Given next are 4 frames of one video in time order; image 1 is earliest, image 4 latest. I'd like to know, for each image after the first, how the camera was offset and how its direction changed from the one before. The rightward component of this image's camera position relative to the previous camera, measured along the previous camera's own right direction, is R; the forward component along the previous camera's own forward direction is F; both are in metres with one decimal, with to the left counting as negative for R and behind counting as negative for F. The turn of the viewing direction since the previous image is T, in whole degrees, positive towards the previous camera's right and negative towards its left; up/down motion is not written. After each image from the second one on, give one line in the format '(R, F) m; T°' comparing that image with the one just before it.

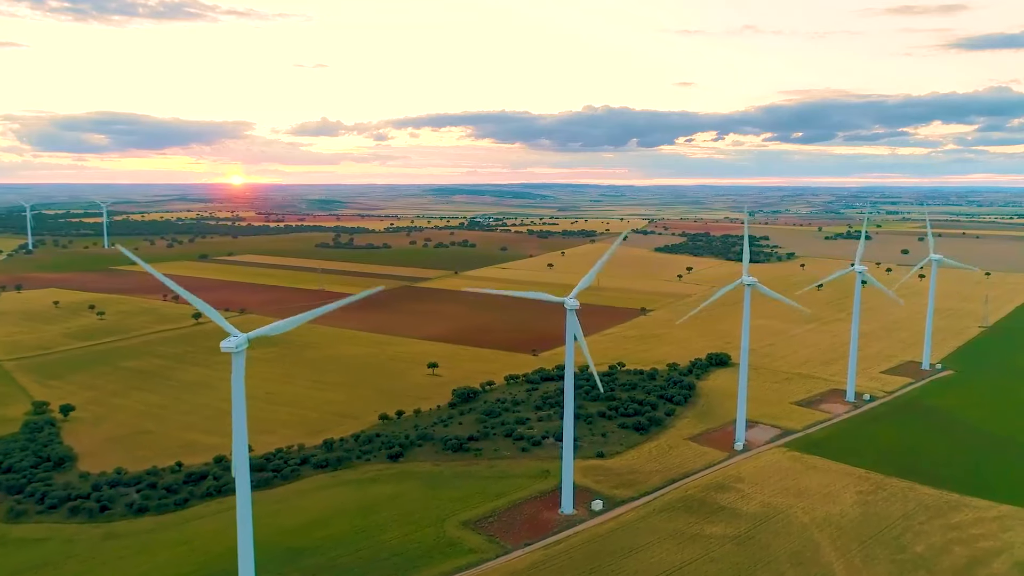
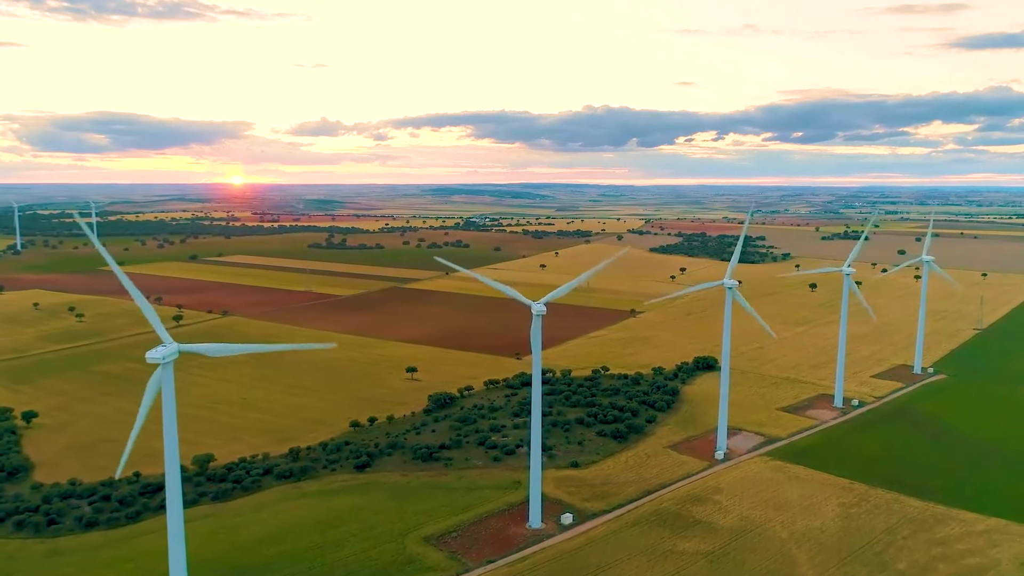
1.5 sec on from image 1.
(+1.7, +1.5) m; 0°
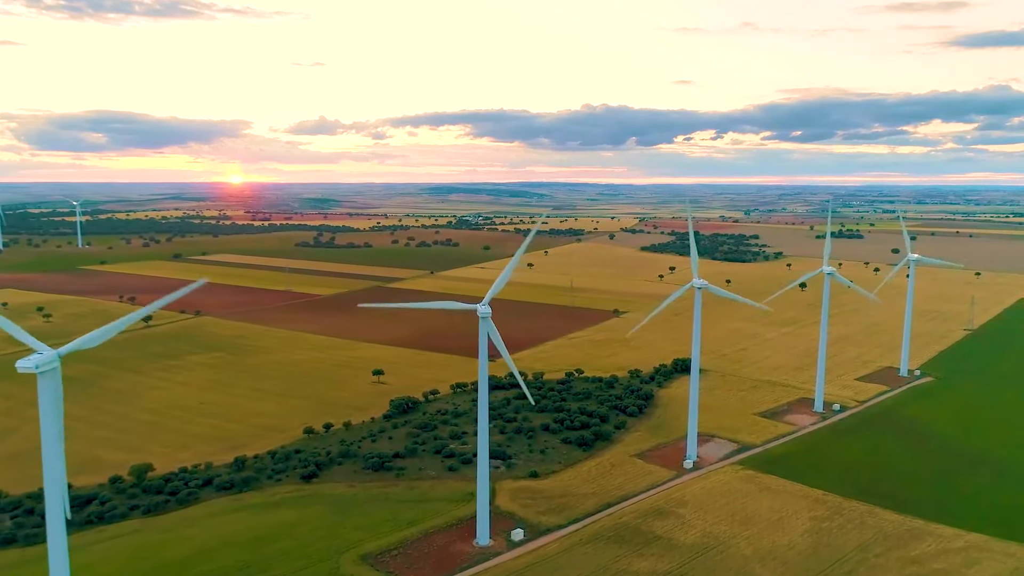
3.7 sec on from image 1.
(+2.5, +2.2) m; 0°
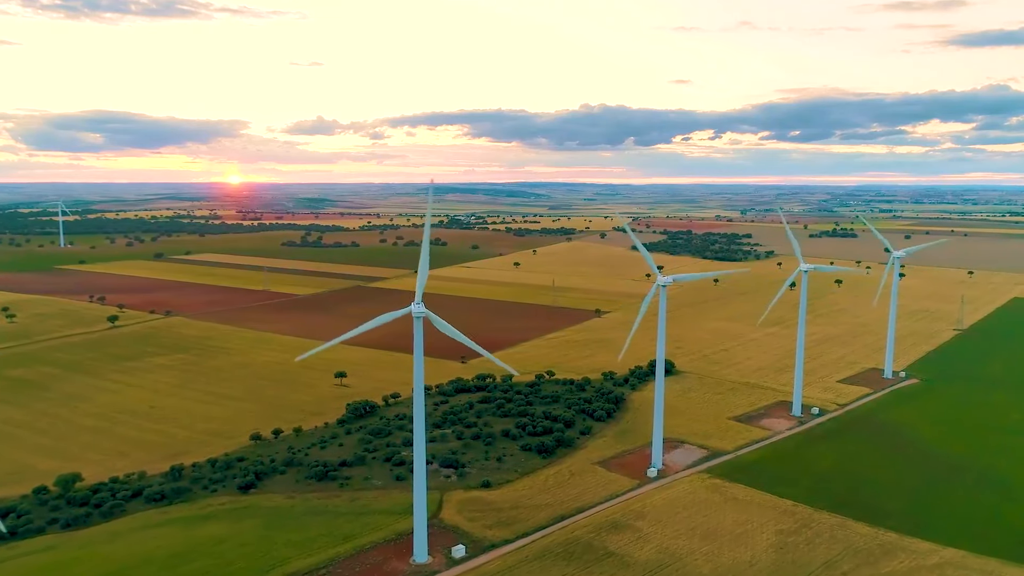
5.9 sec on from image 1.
(+2.5, +2.2) m; 0°
